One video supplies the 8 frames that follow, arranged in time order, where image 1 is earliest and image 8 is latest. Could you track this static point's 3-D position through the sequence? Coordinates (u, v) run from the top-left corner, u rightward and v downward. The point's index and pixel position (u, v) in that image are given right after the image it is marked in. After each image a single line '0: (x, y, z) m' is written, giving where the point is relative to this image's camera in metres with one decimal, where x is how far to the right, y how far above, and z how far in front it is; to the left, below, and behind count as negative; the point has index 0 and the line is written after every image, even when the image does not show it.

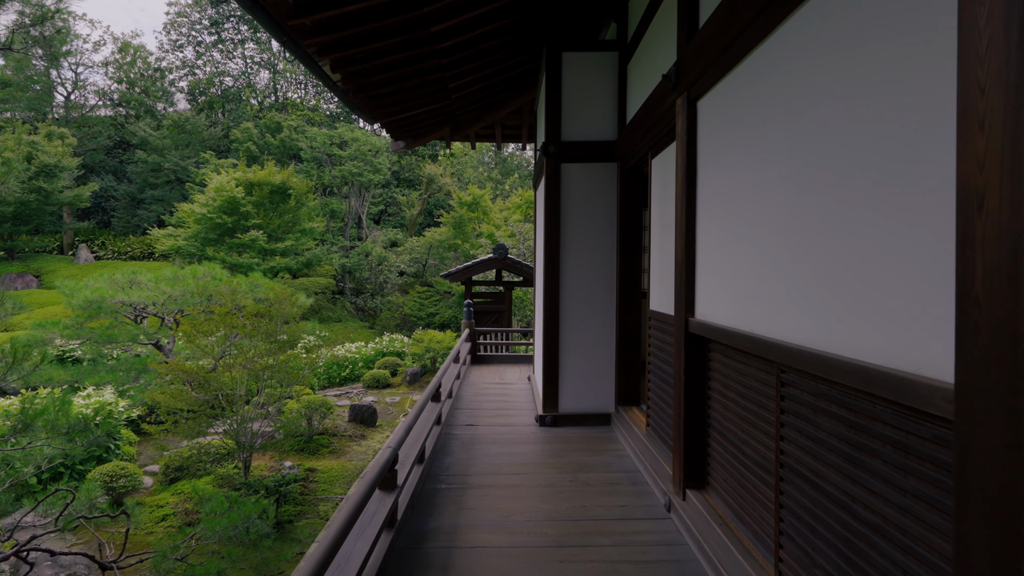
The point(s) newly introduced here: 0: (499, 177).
0: (-0.4, +3.0, +18.3) m
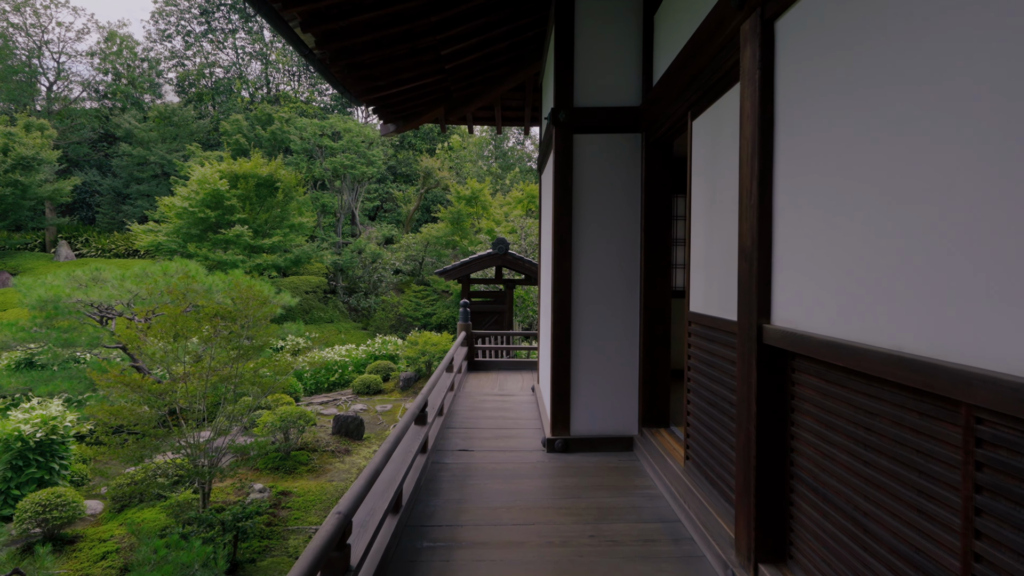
0: (-0.4, +3.0, +17.6) m
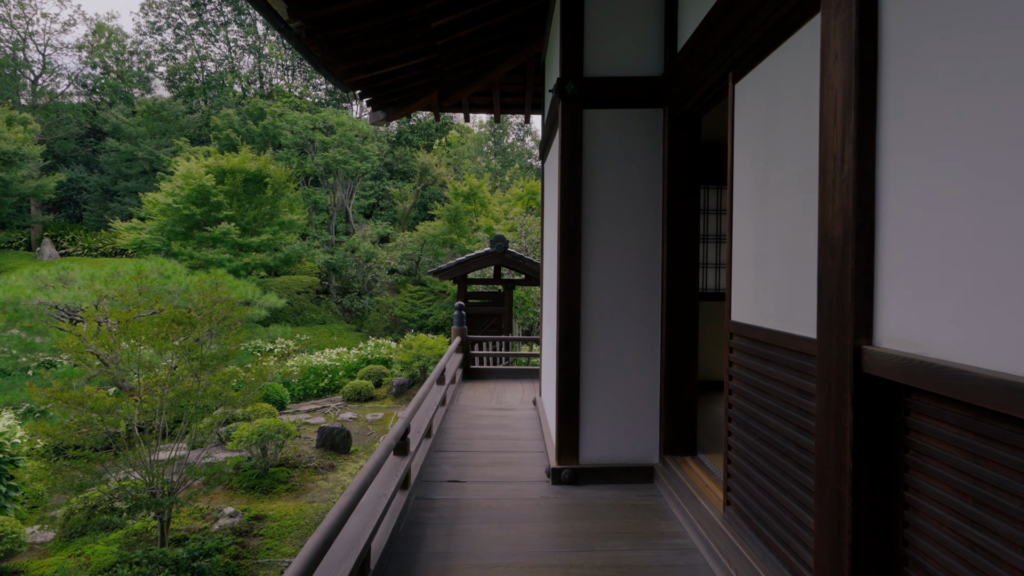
0: (-0.4, +3.0, +17.1) m
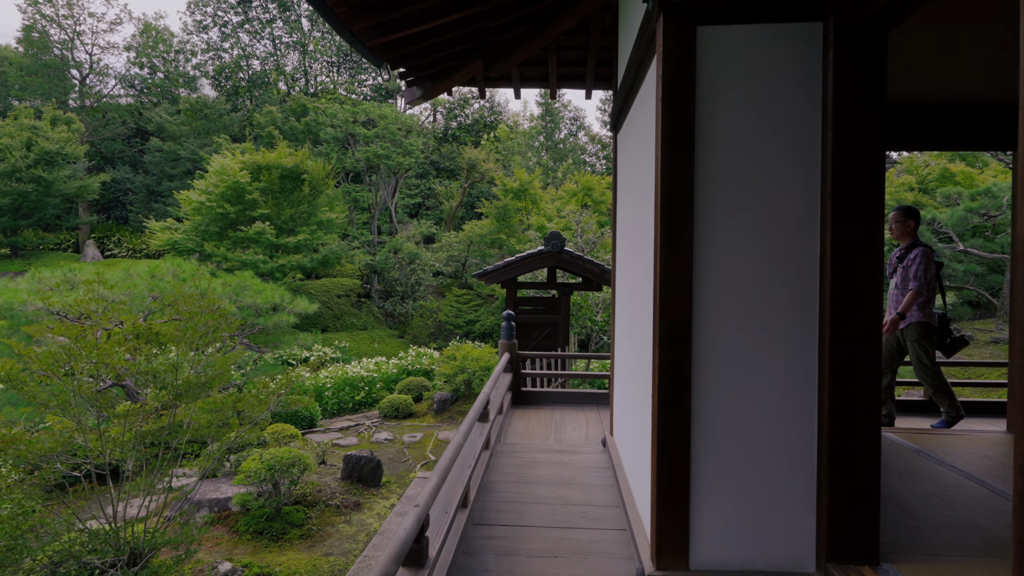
0: (+0.8, +2.9, +16.1) m
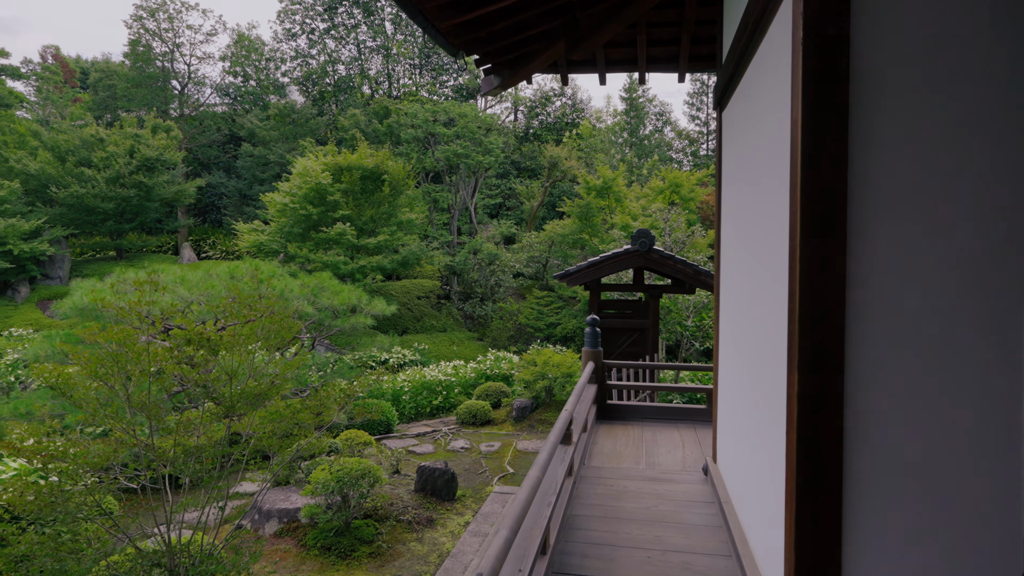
0: (+2.8, +2.9, +15.5) m
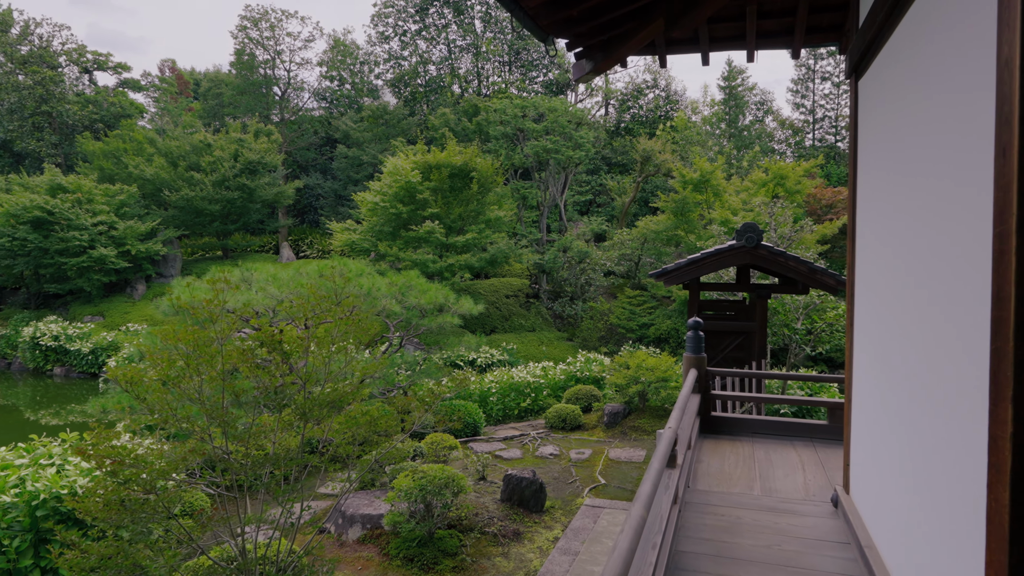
0: (+4.8, +2.9, +14.7) m
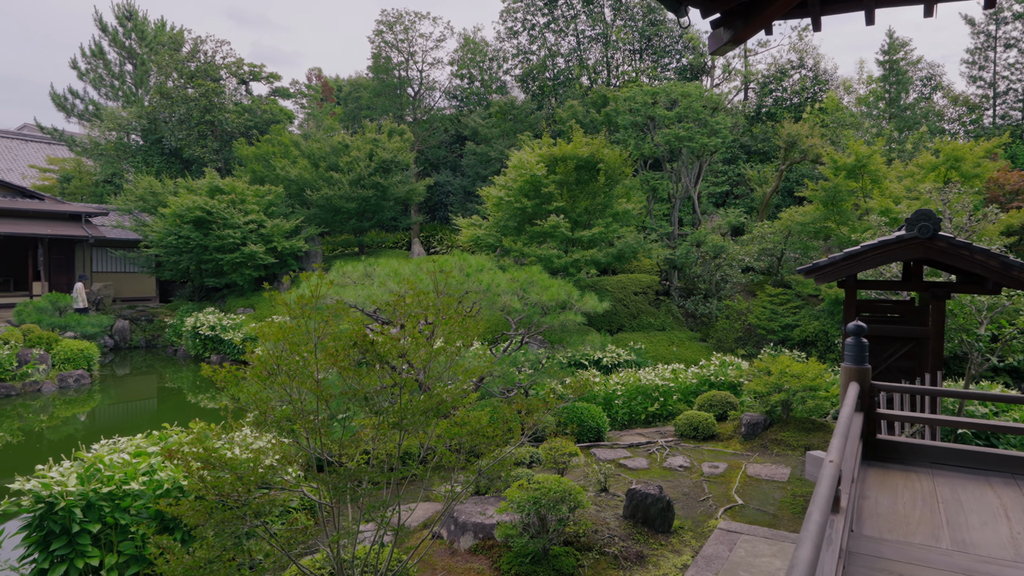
0: (+7.4, +3.0, +13.2) m
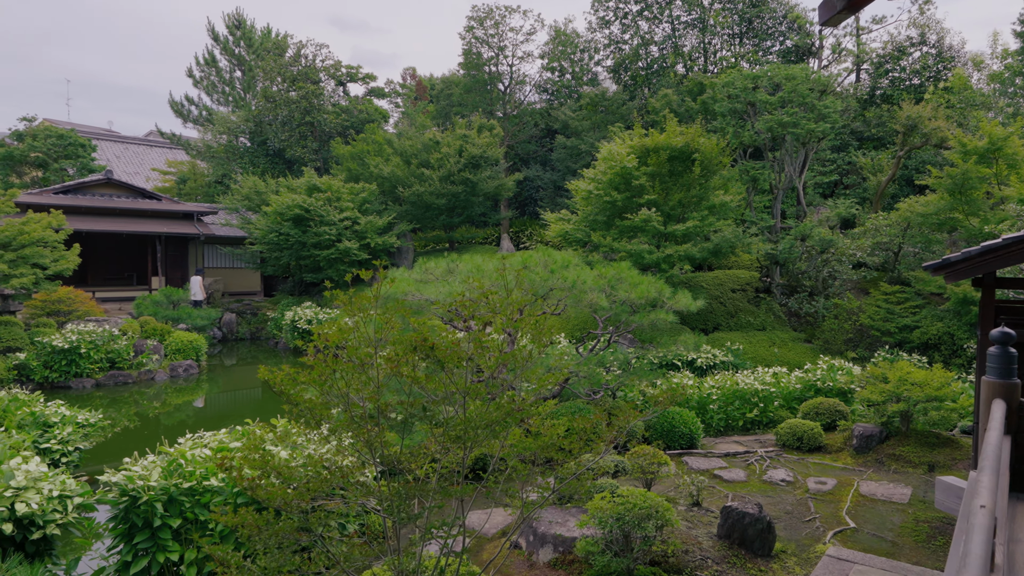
0: (+9.1, +3.0, +11.8) m
